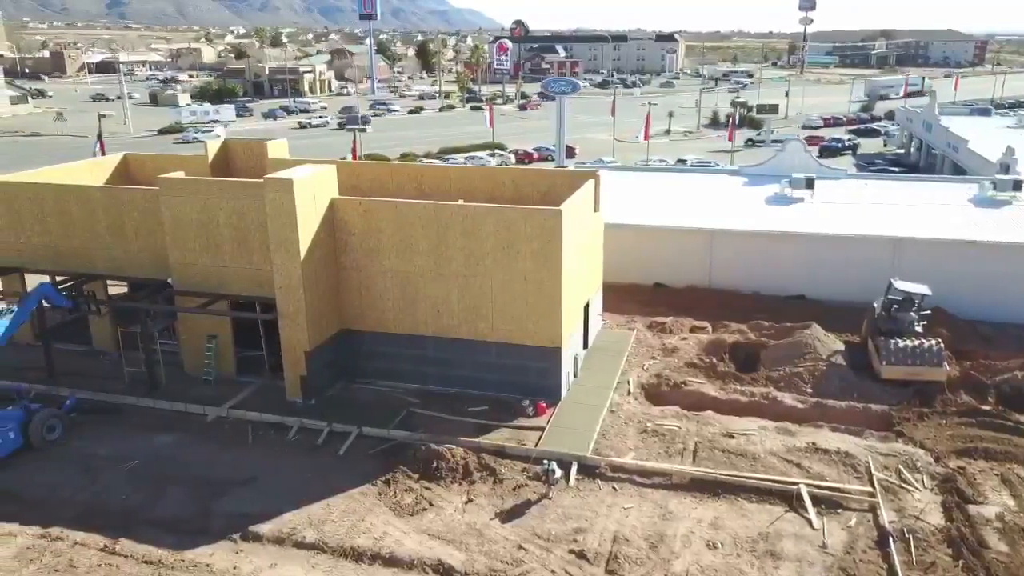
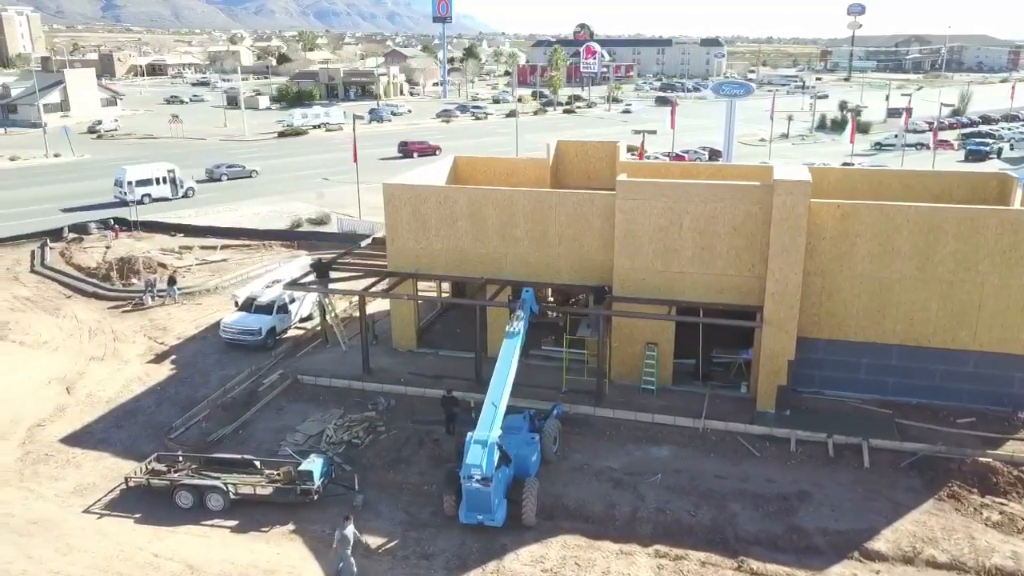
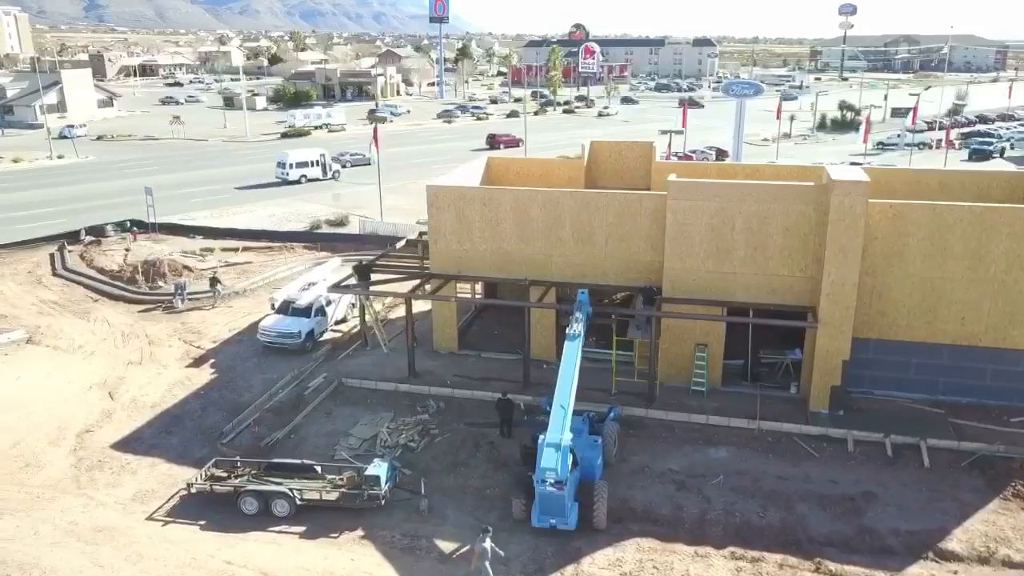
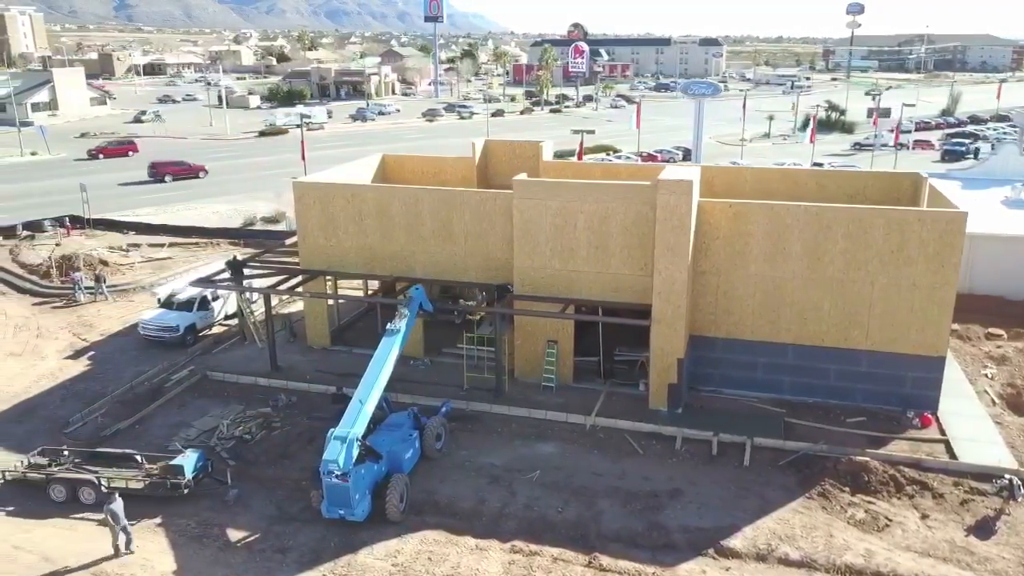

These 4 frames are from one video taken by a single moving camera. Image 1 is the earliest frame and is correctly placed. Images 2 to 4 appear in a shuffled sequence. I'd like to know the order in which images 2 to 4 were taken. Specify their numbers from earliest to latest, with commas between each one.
4, 2, 3
